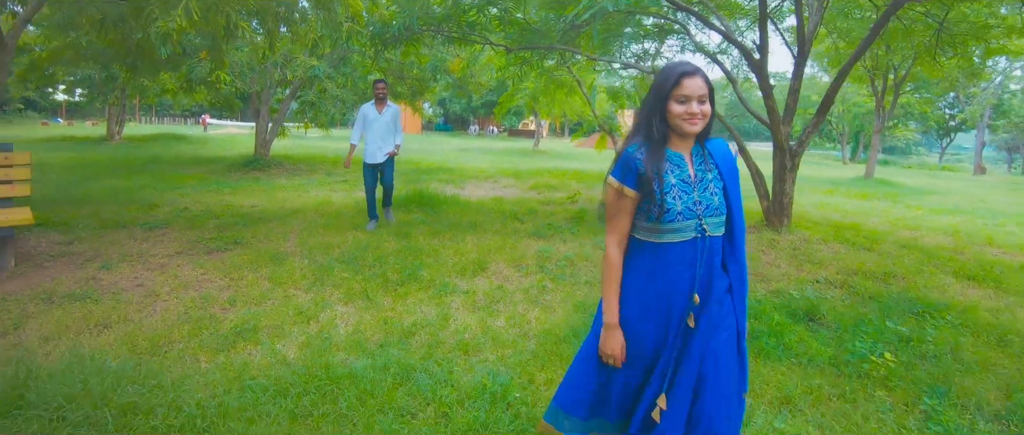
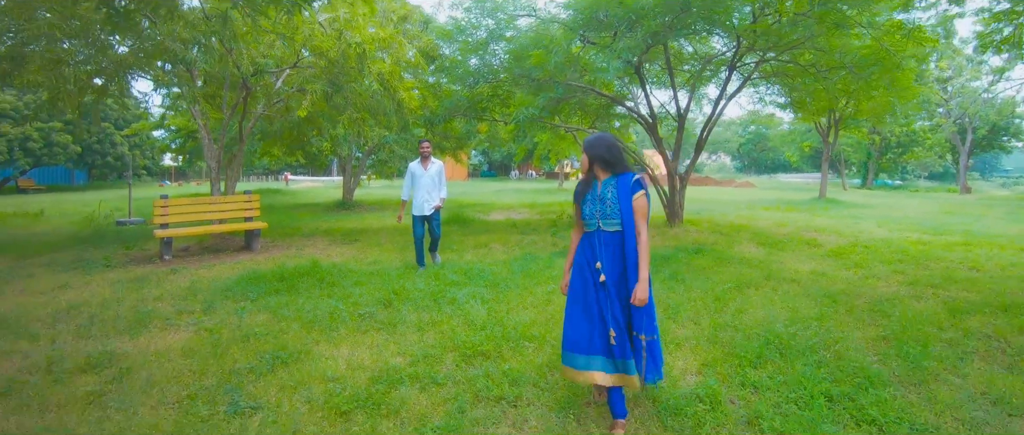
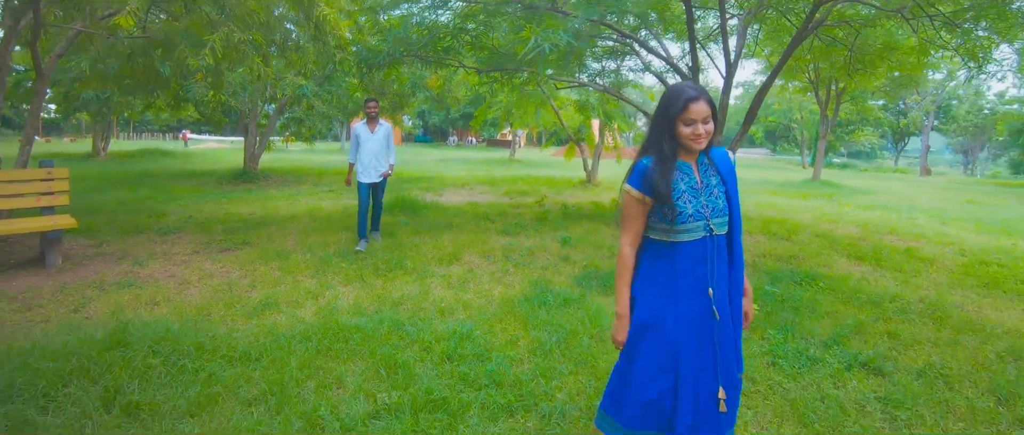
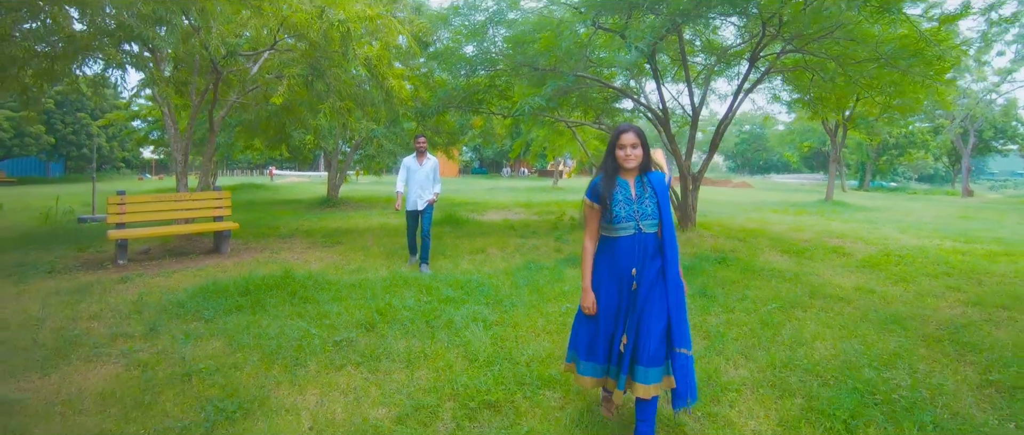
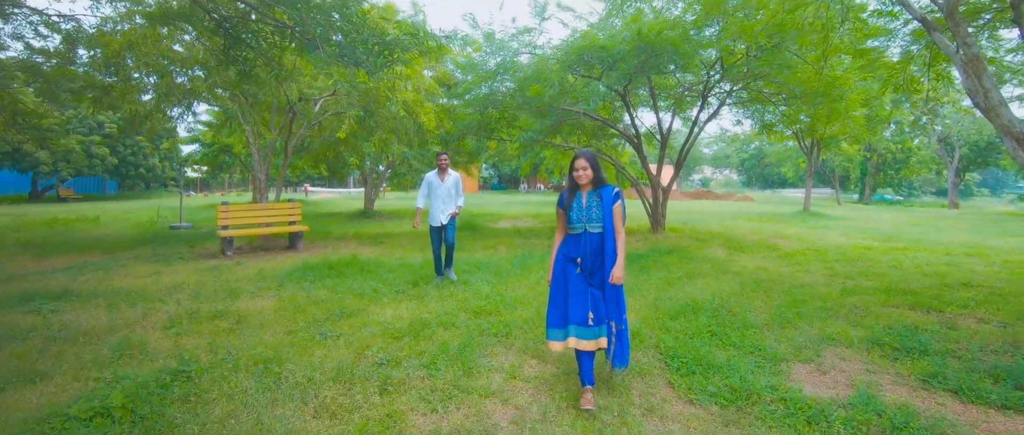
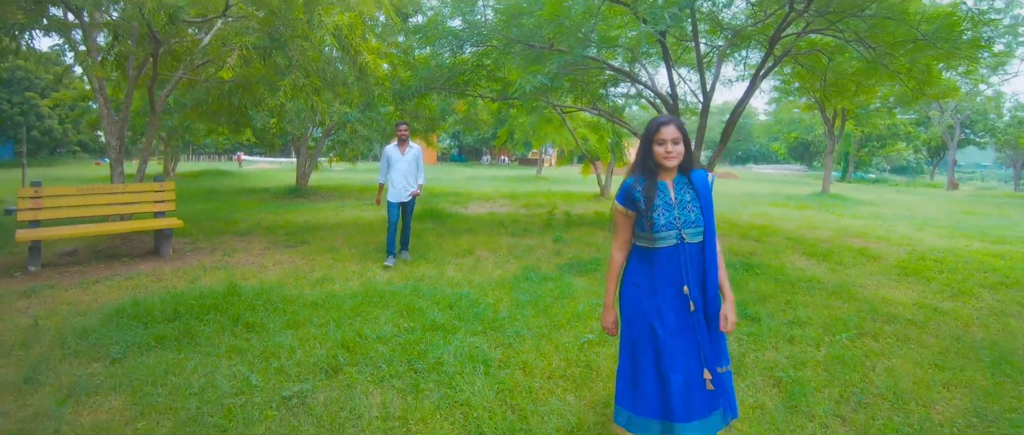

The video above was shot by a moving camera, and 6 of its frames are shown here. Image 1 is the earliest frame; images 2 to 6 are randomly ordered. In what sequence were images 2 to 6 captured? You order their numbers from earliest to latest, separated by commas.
3, 6, 4, 2, 5
